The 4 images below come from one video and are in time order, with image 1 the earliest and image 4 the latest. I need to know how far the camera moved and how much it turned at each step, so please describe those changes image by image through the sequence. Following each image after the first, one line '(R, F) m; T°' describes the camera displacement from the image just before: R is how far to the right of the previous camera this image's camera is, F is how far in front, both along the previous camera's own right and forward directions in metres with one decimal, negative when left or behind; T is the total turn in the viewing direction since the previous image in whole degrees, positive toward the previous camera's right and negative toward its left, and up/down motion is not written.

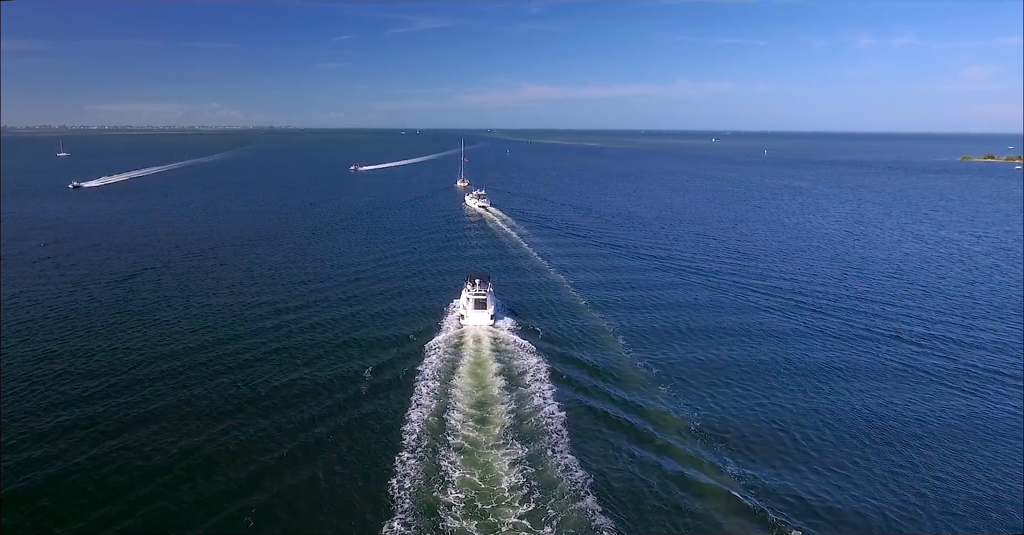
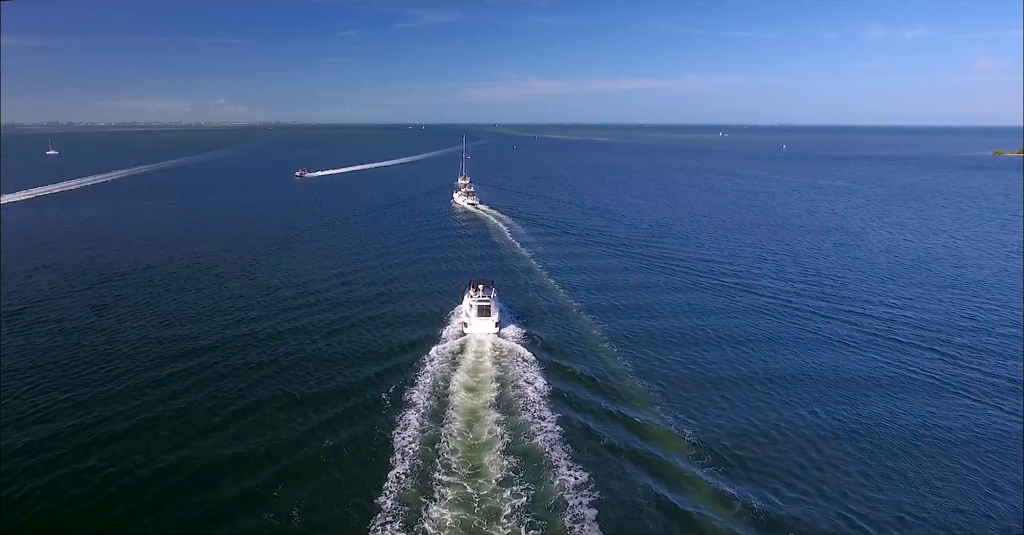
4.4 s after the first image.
(-0.3, +5.6) m; -1°
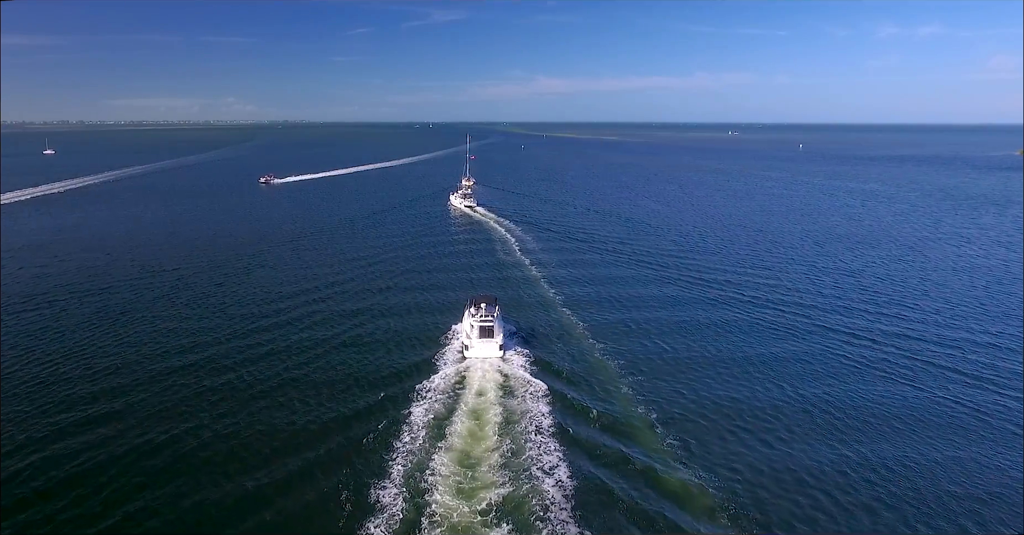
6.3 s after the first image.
(0.0, +3.7) m; -1°
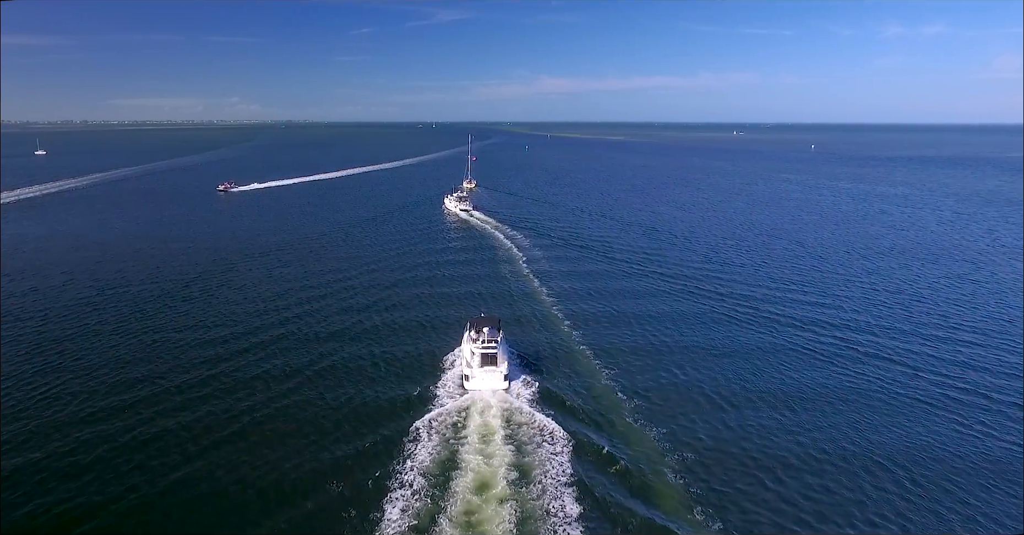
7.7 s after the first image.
(-0.1, +3.5) m; 0°
